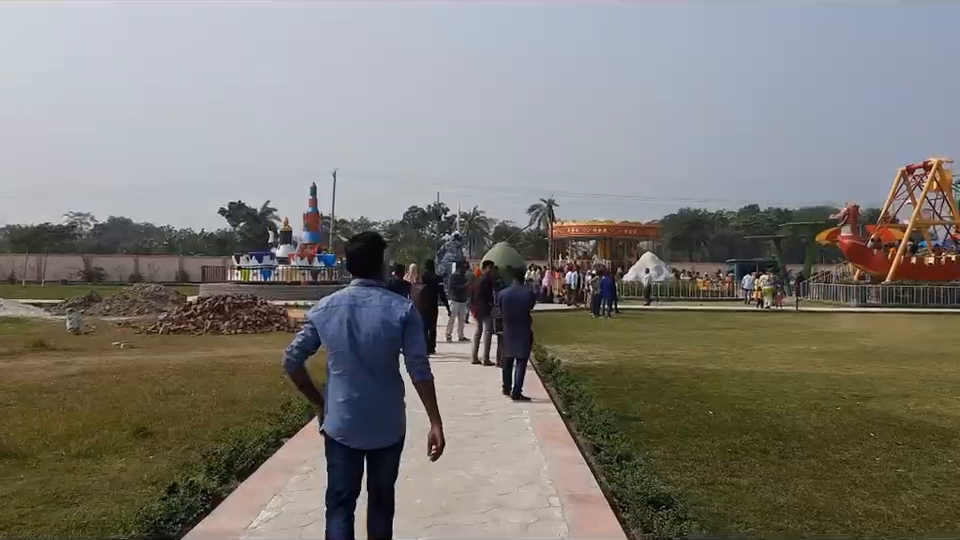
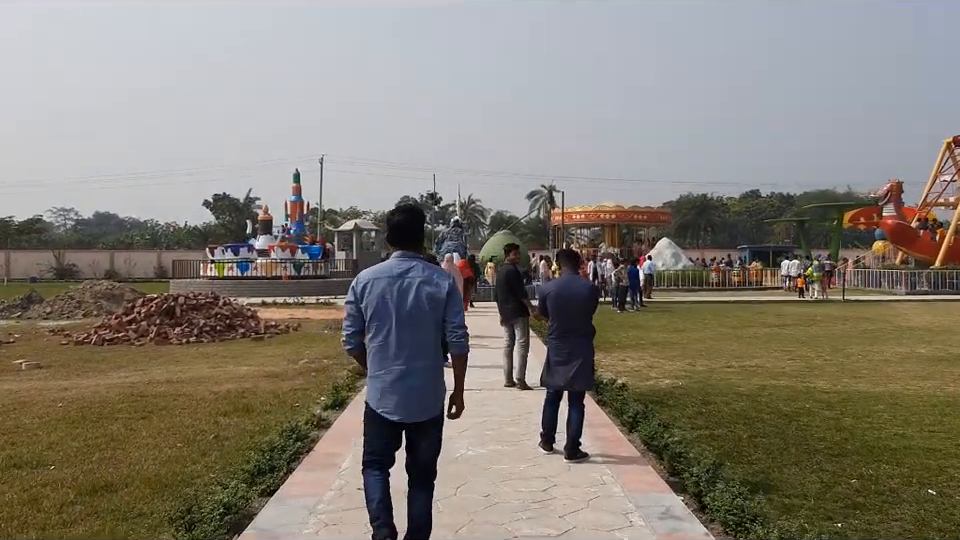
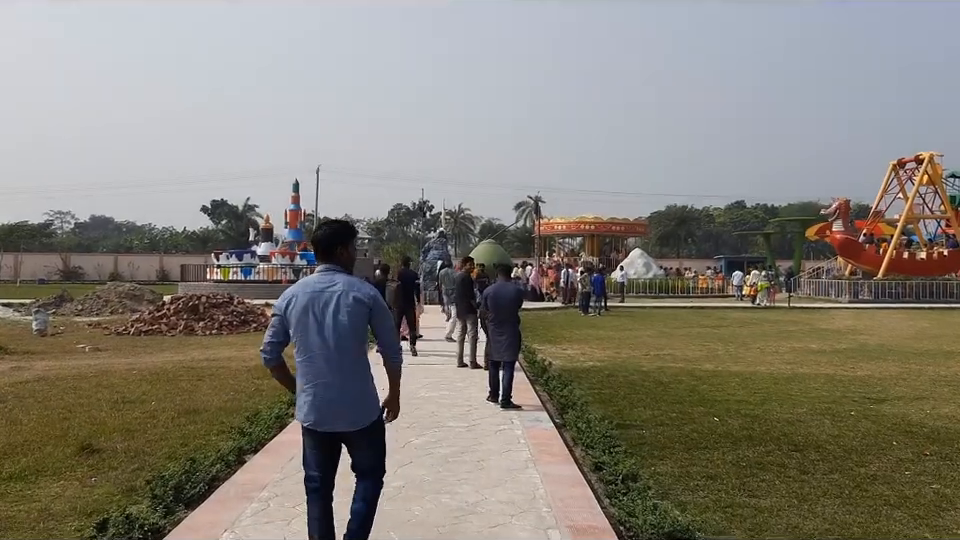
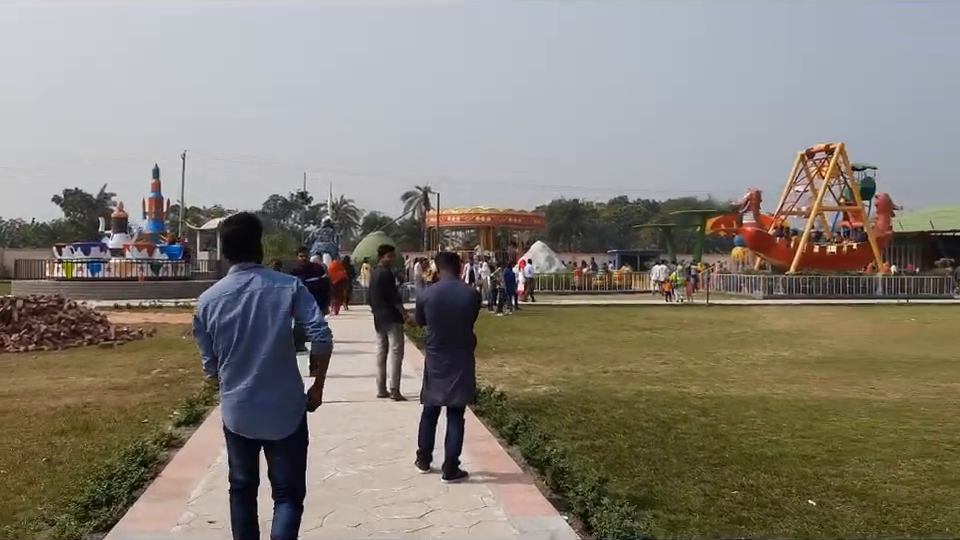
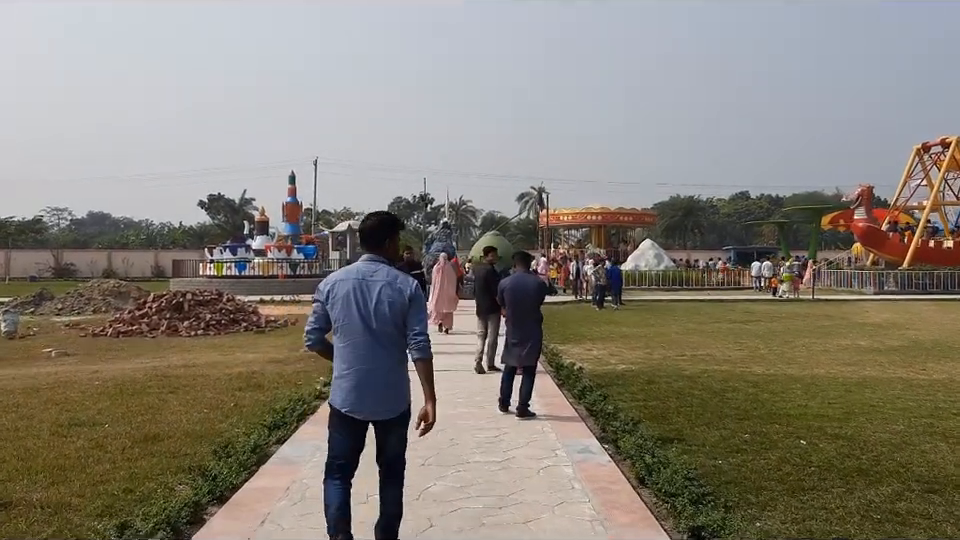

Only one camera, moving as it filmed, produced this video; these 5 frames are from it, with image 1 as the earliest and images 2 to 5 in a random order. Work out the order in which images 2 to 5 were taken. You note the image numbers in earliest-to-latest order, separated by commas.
3, 5, 2, 4
